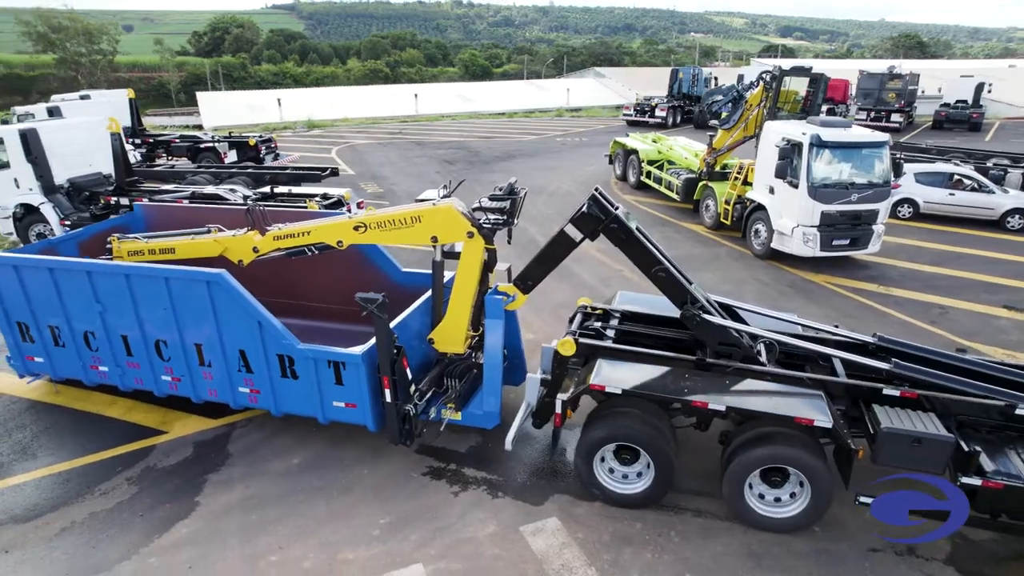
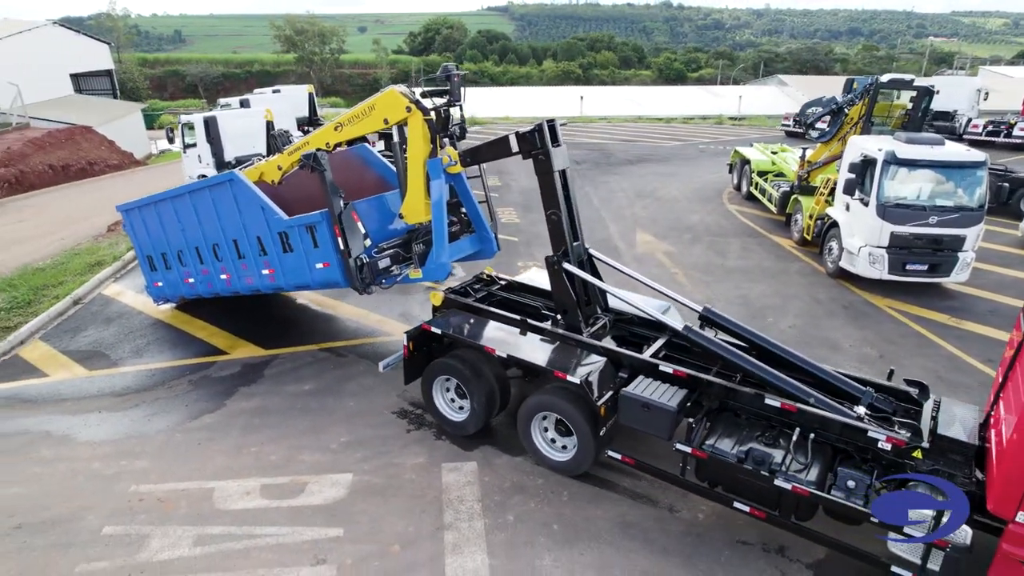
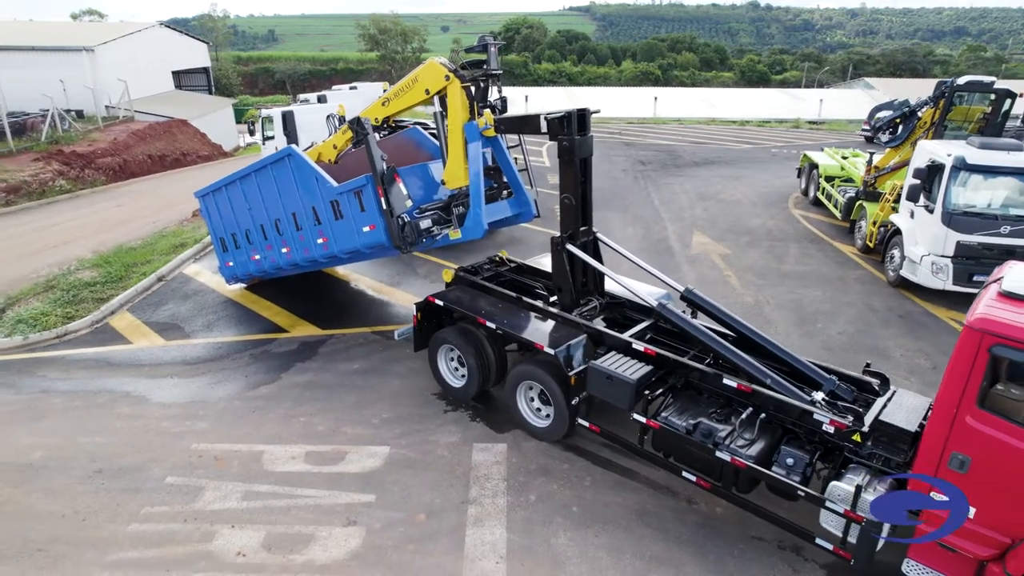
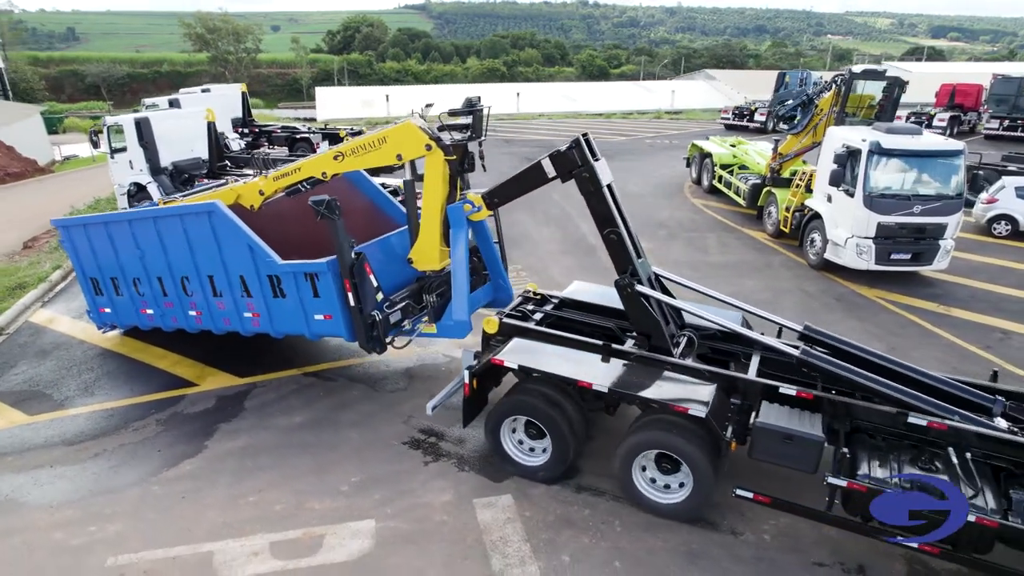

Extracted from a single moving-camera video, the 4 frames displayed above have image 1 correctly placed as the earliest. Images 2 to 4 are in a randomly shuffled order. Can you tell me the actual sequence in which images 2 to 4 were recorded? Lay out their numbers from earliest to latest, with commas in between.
4, 2, 3
